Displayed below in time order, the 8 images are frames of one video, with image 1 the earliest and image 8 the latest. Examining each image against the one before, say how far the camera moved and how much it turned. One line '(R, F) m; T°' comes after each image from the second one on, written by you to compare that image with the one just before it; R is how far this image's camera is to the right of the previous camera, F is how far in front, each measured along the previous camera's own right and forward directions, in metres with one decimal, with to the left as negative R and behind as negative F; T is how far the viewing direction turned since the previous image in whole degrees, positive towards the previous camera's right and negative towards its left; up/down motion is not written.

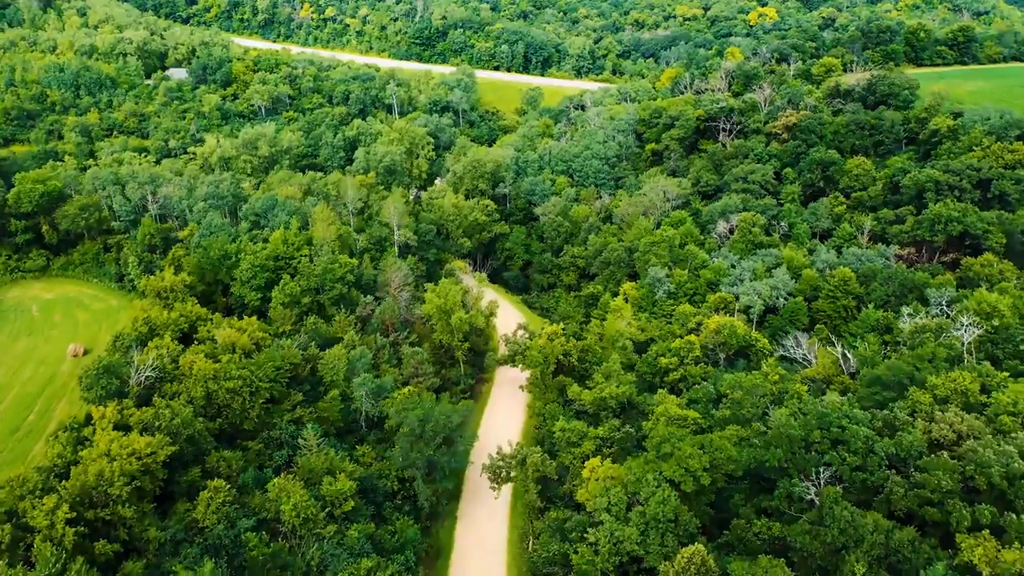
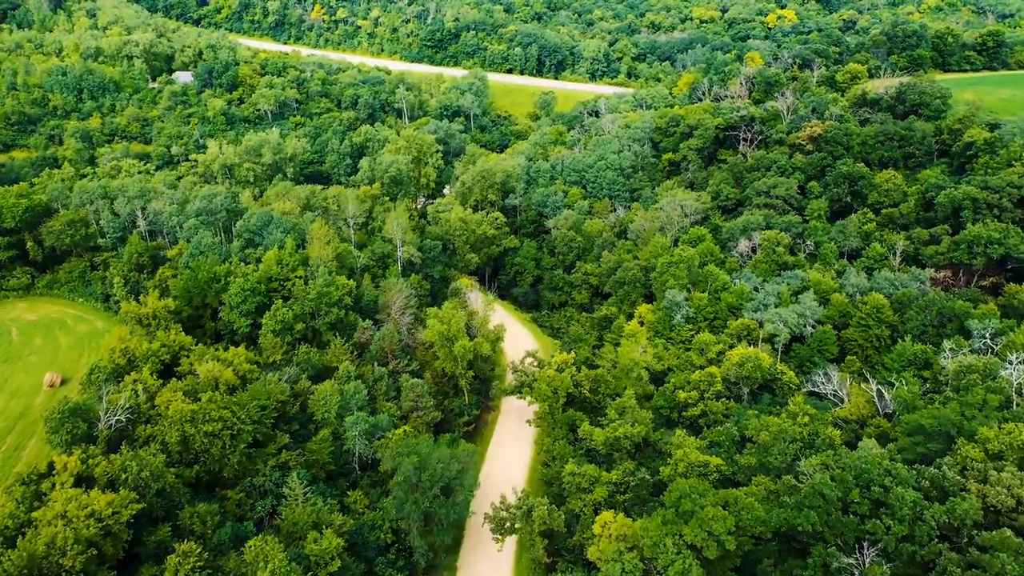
(+0.4, +4.1) m; -1°
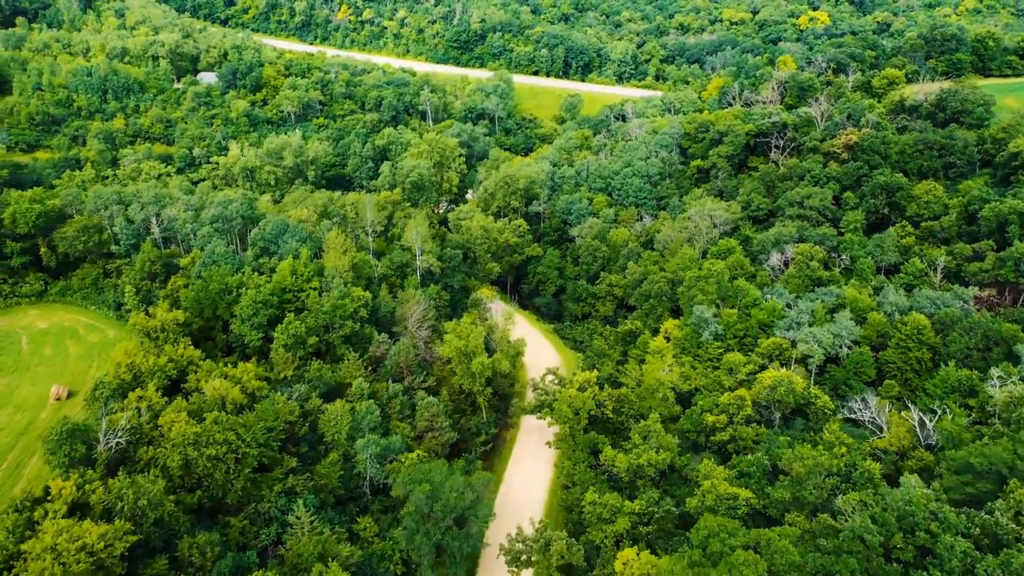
(+0.2, +2.3) m; -2°
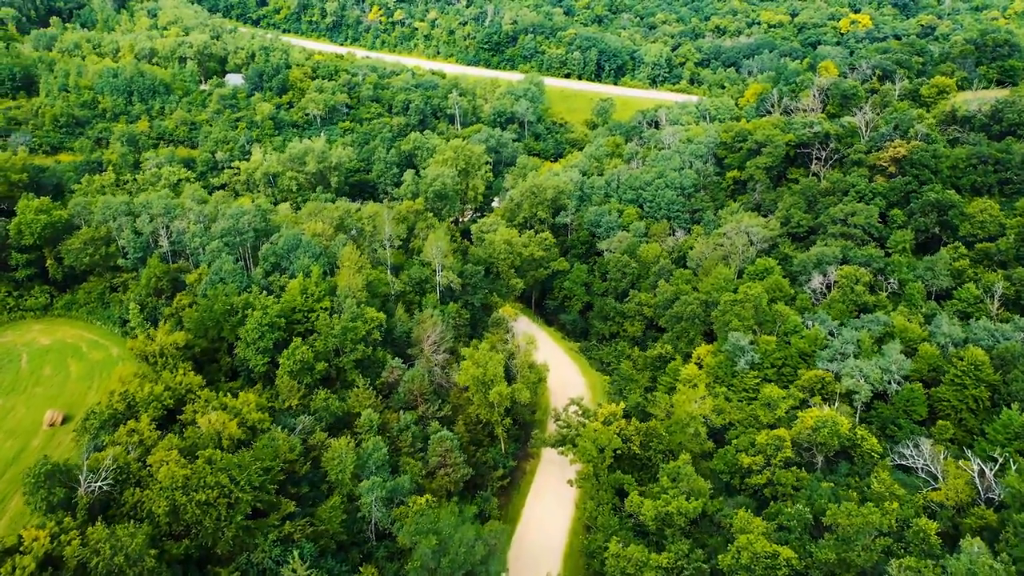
(+0.4, +3.7) m; -2°
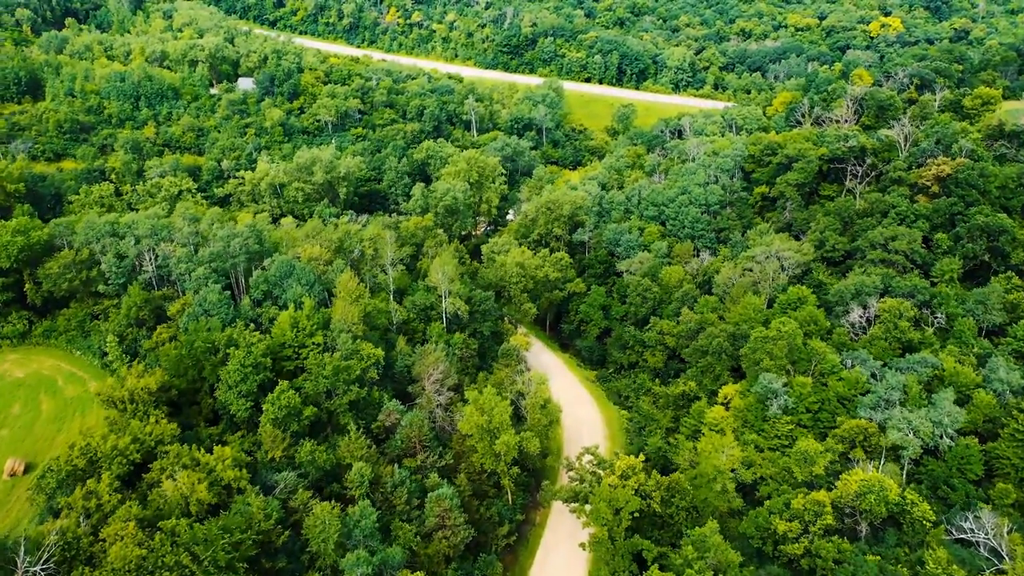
(+0.5, +5.0) m; -1°
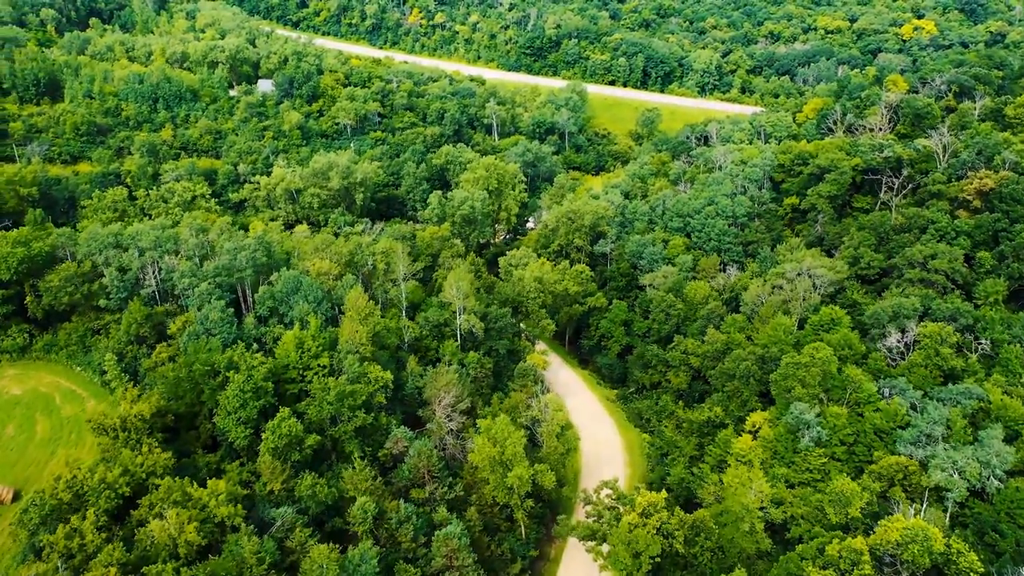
(+0.3, +2.8) m; -2°
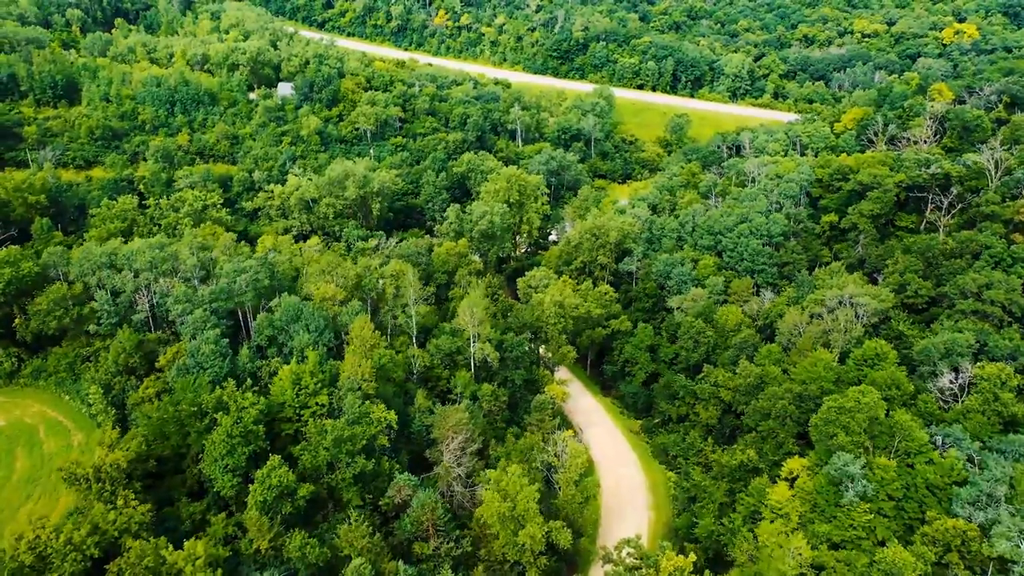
(+0.4, +4.2) m; -2°
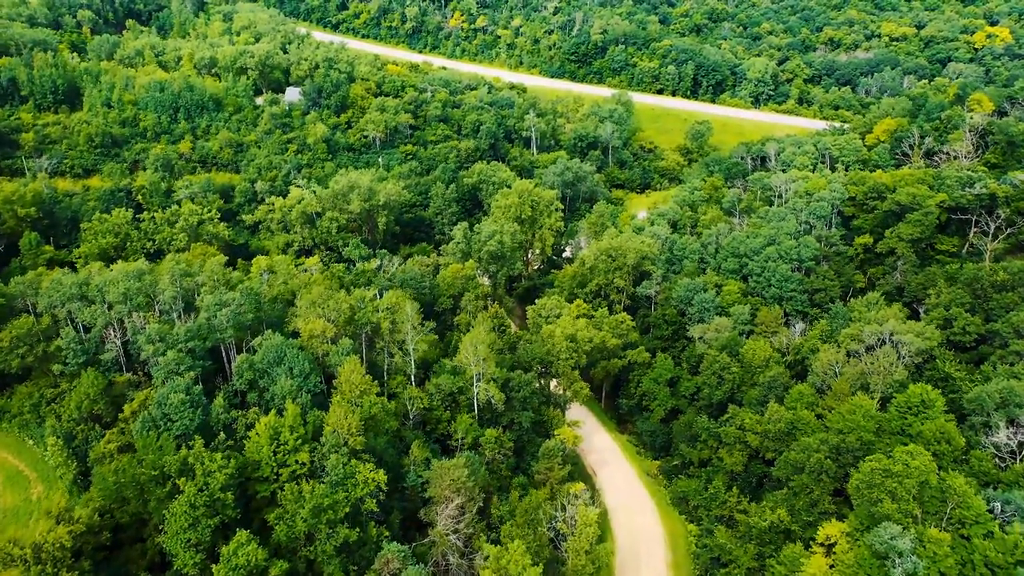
(+0.6, +5.1) m; -1°
